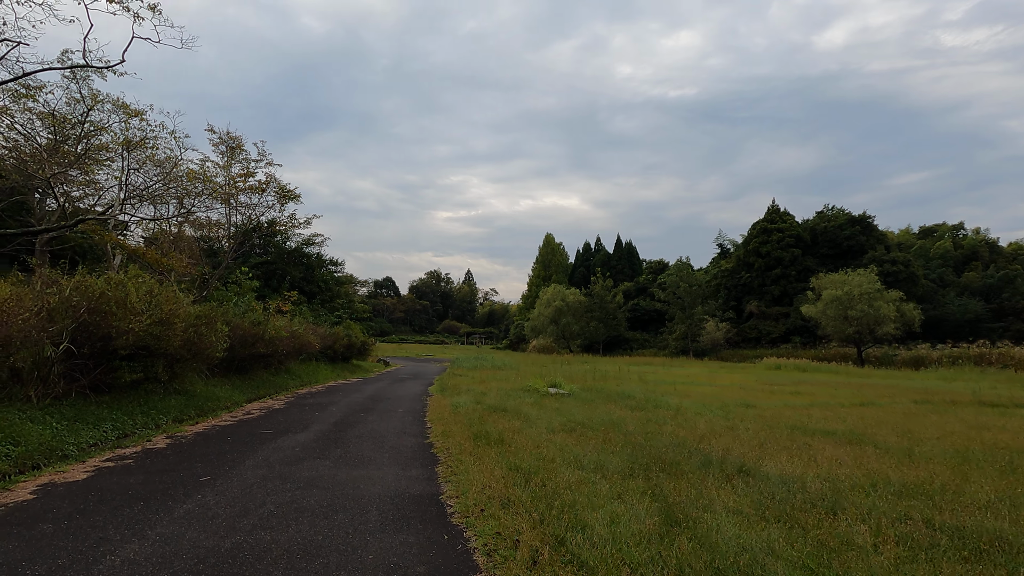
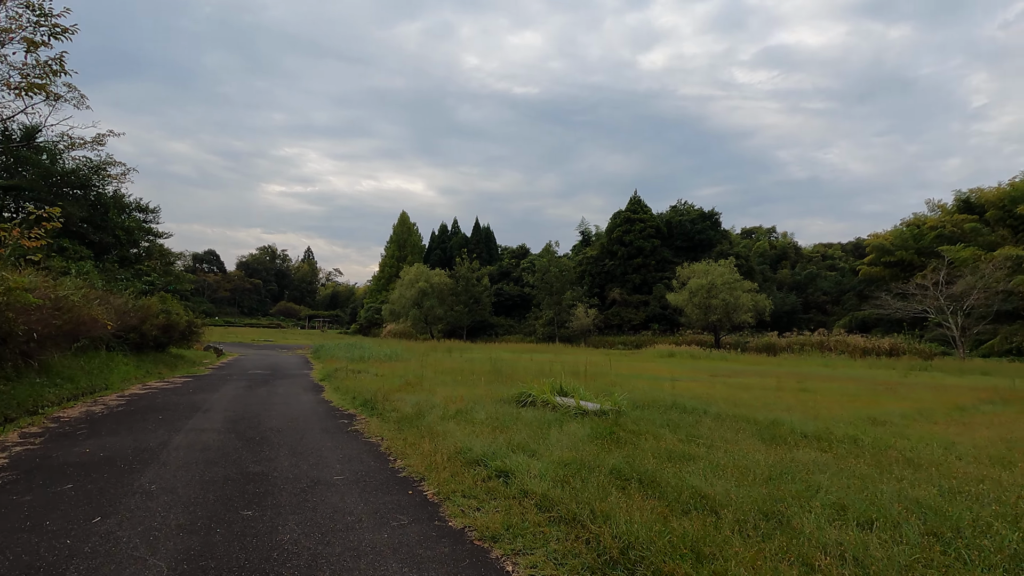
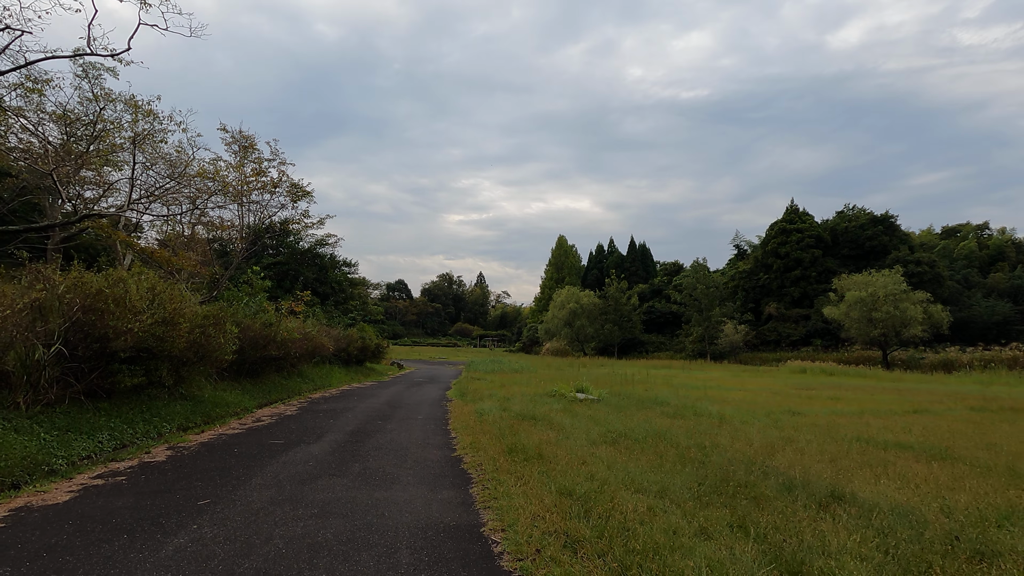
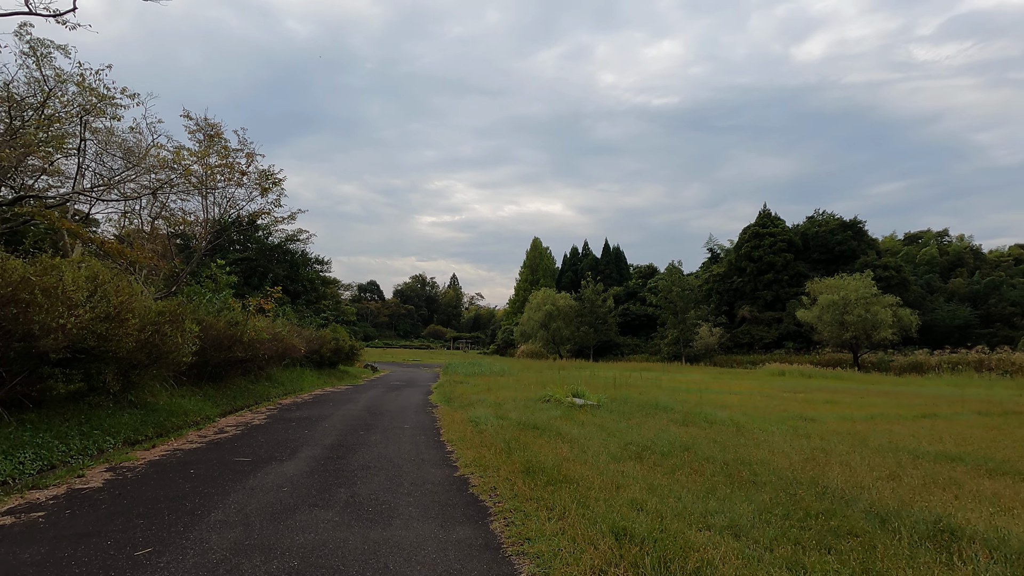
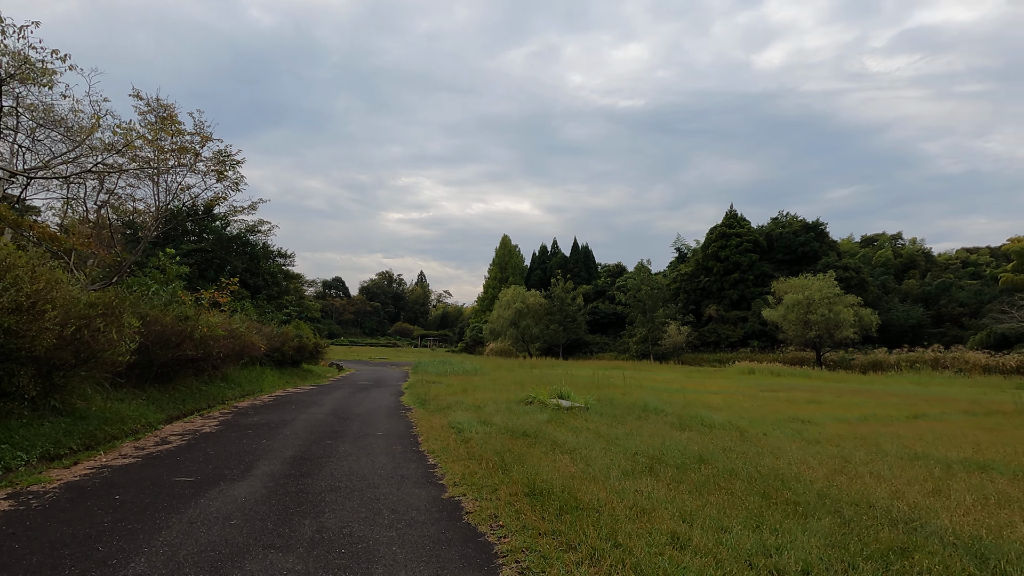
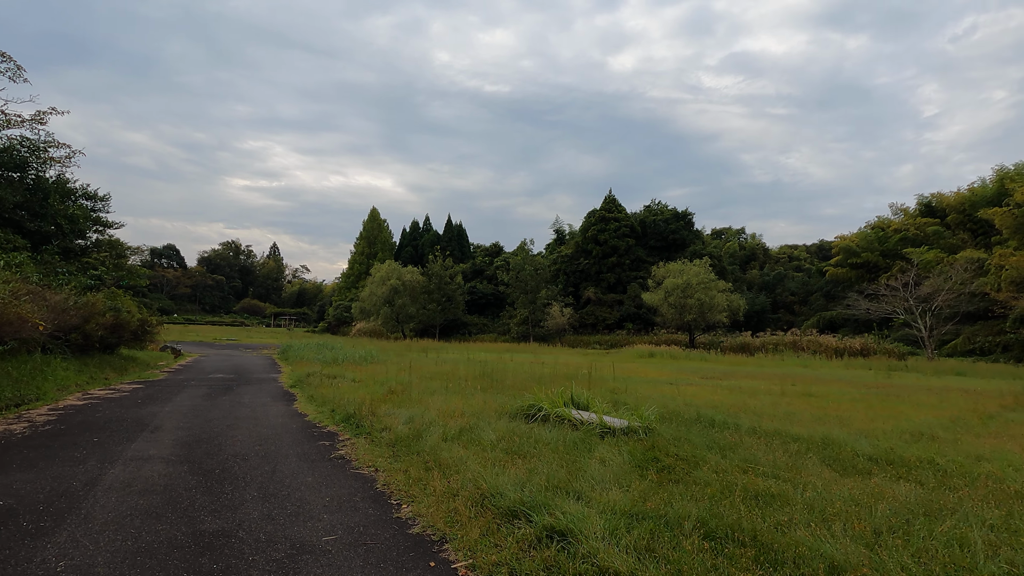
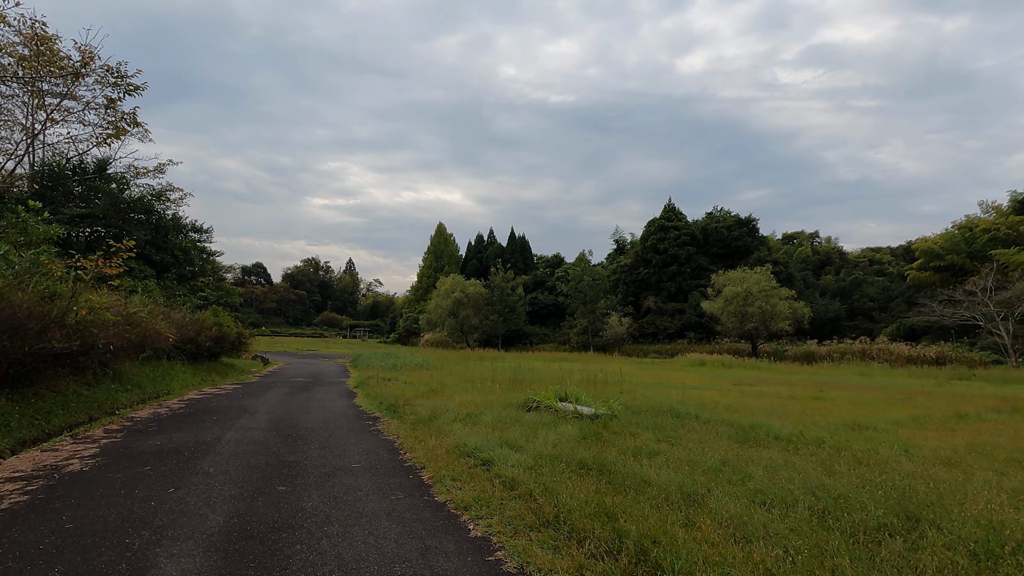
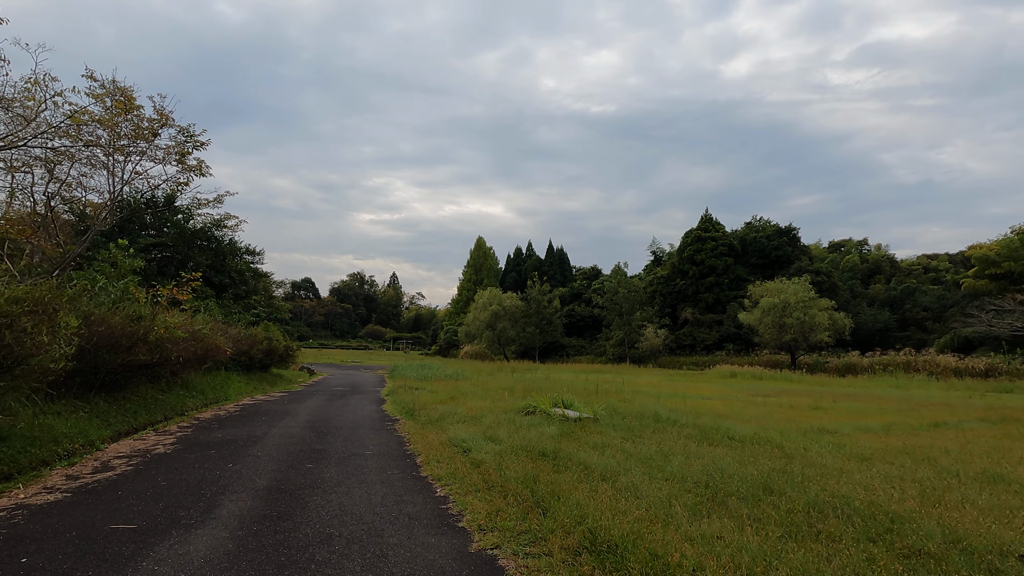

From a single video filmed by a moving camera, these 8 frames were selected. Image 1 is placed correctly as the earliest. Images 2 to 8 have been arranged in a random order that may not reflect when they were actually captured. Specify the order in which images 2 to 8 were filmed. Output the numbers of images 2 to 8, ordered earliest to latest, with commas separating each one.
3, 4, 5, 8, 7, 2, 6
